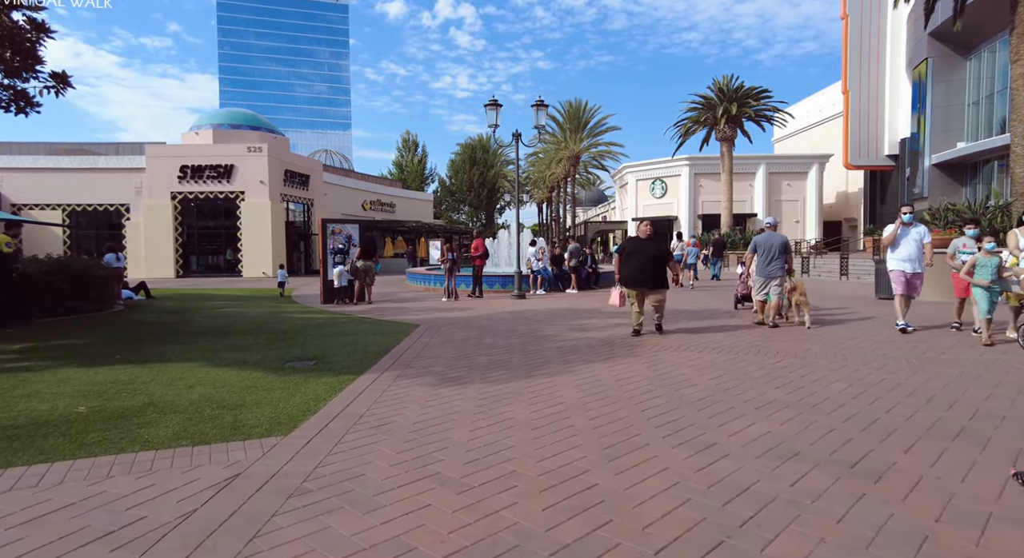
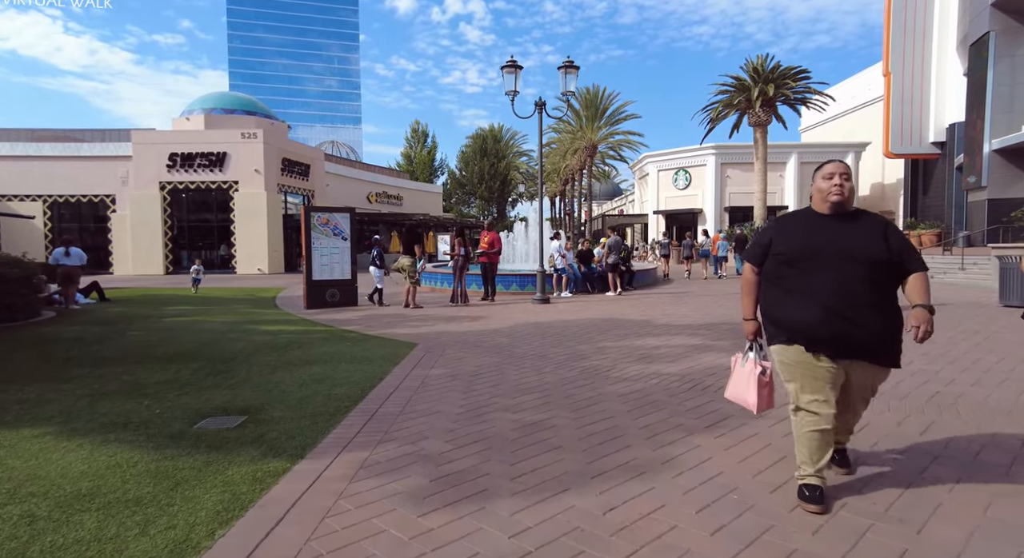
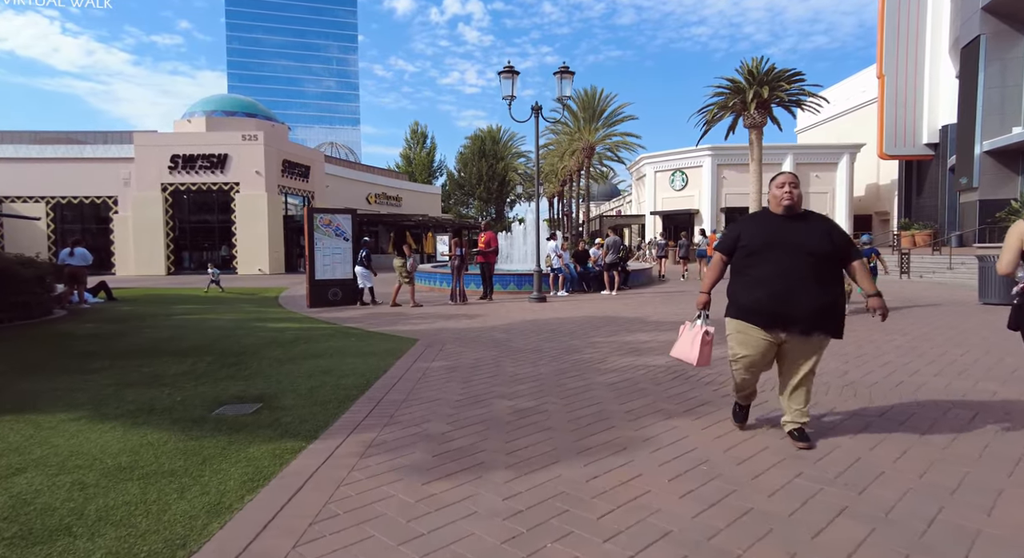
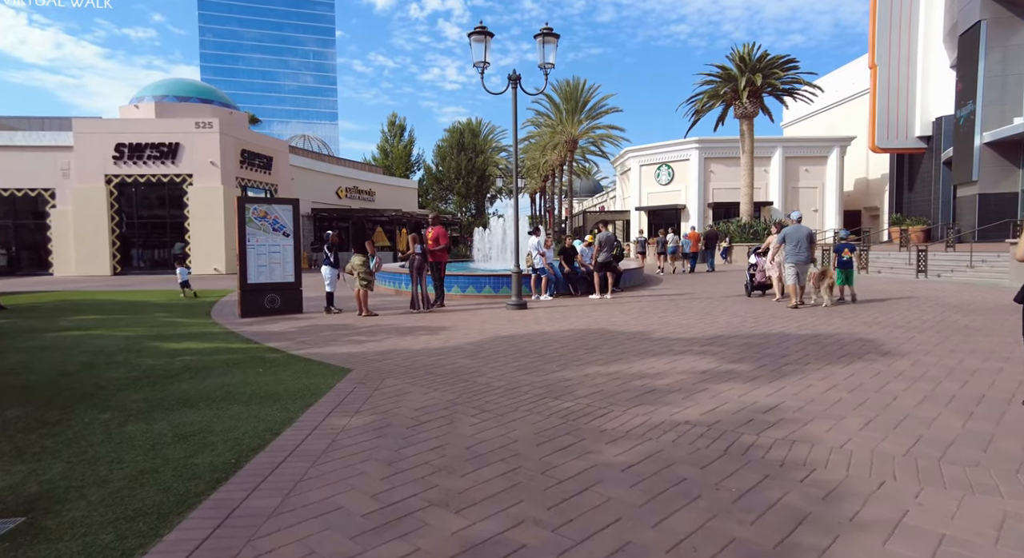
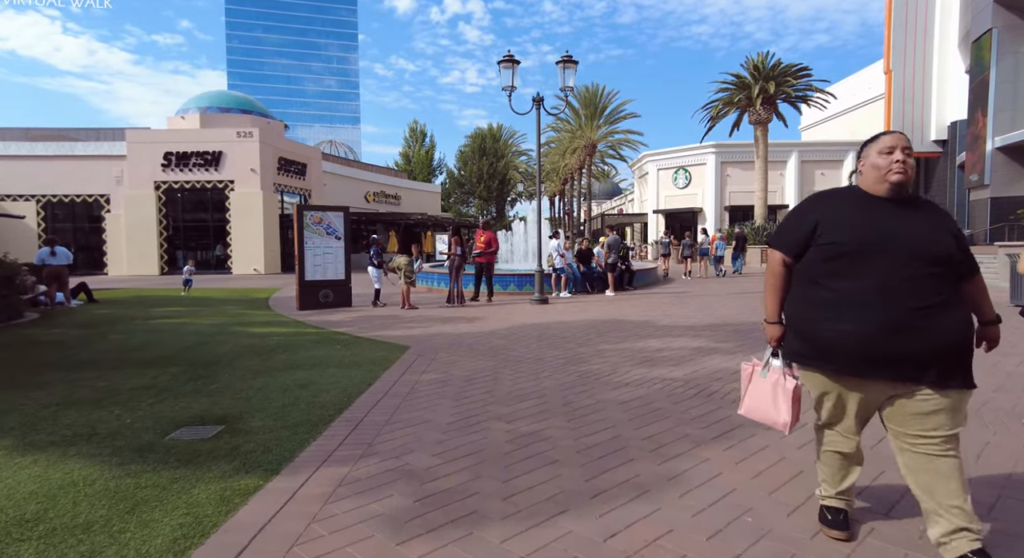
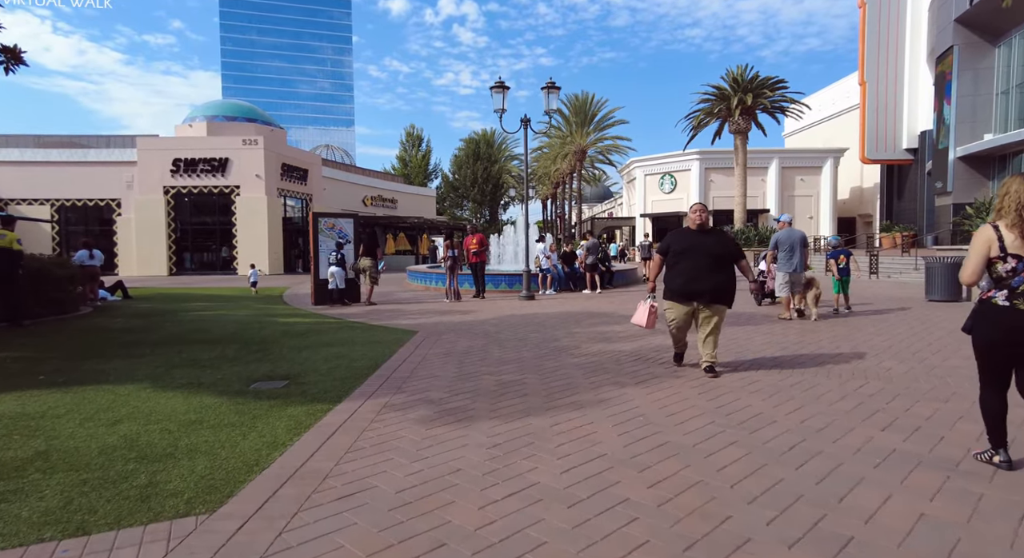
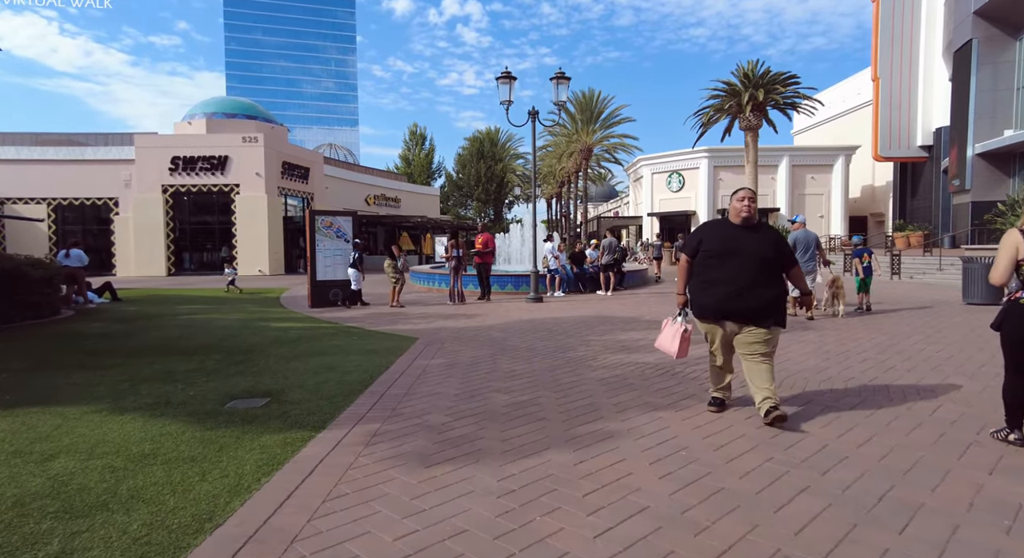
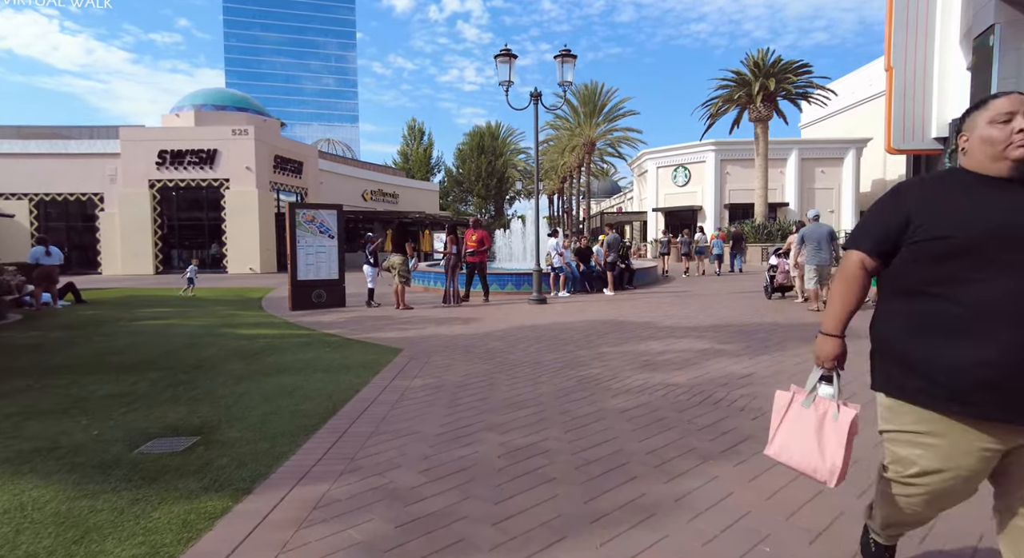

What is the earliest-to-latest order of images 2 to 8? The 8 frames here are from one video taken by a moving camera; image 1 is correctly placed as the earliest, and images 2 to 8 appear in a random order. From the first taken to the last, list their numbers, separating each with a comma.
6, 7, 3, 2, 5, 8, 4
